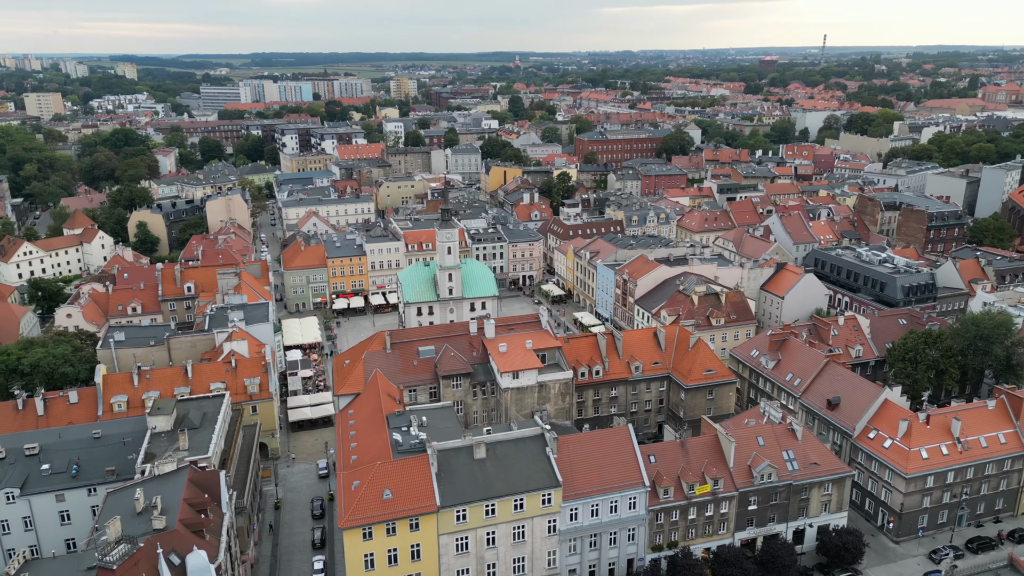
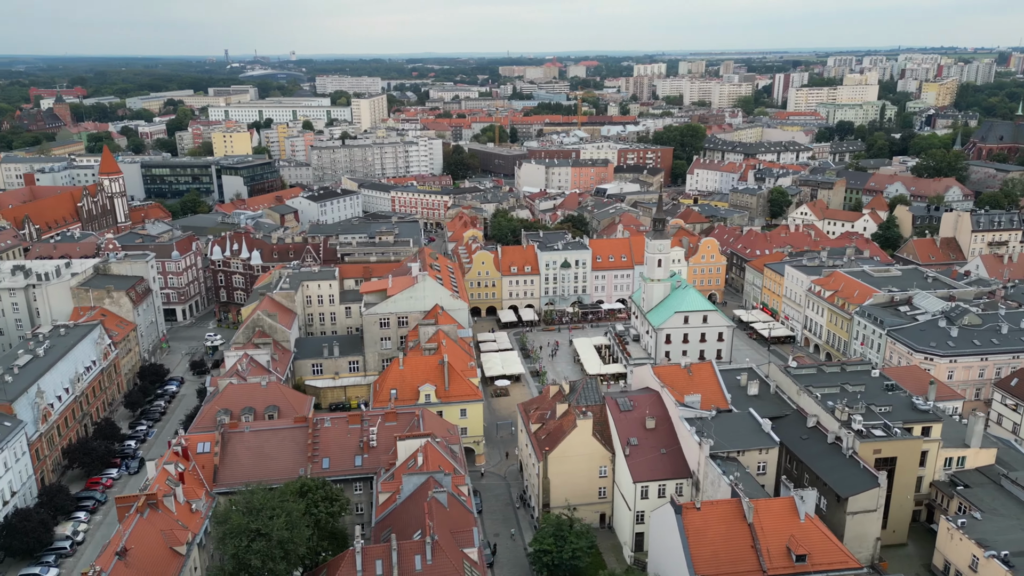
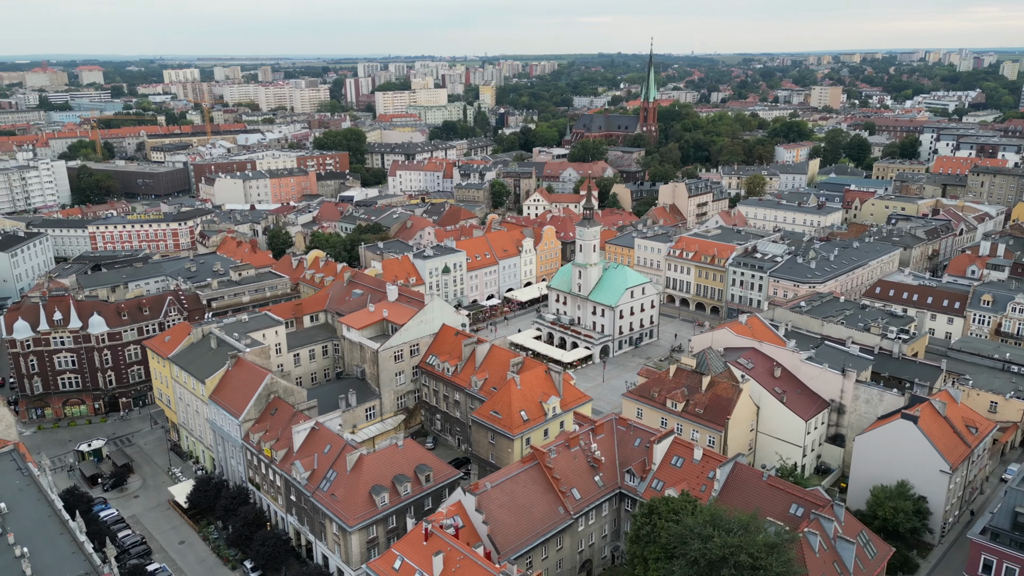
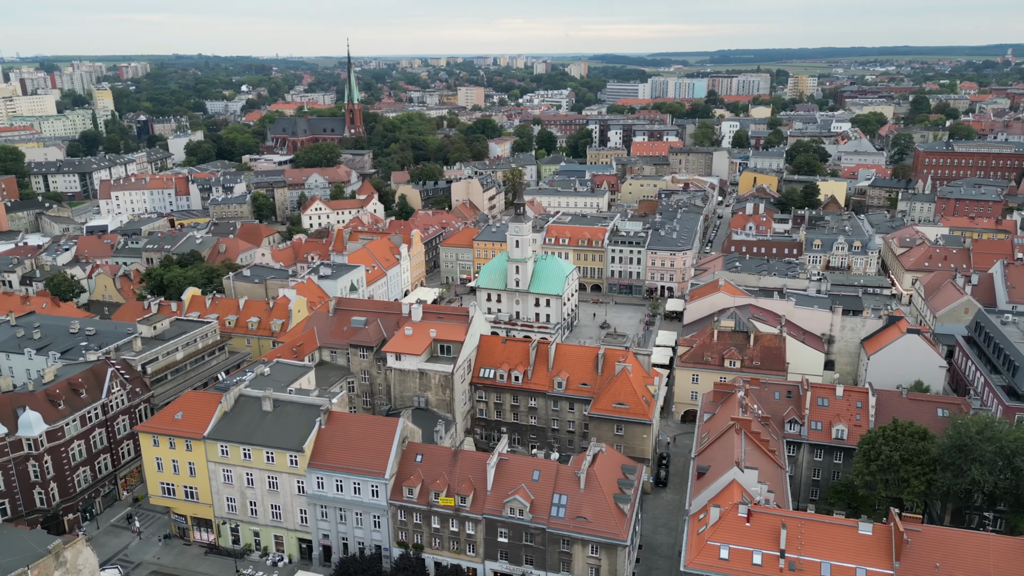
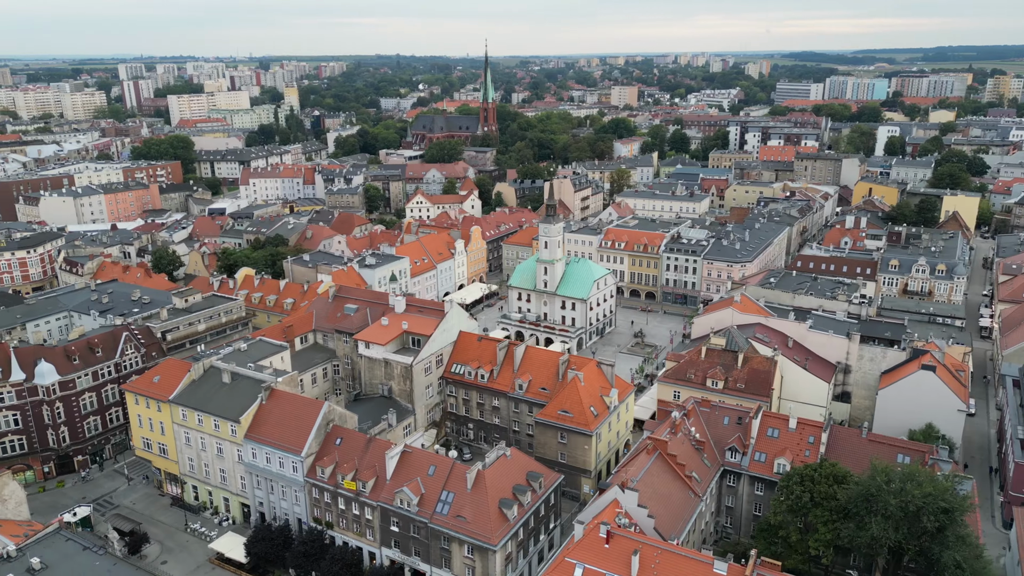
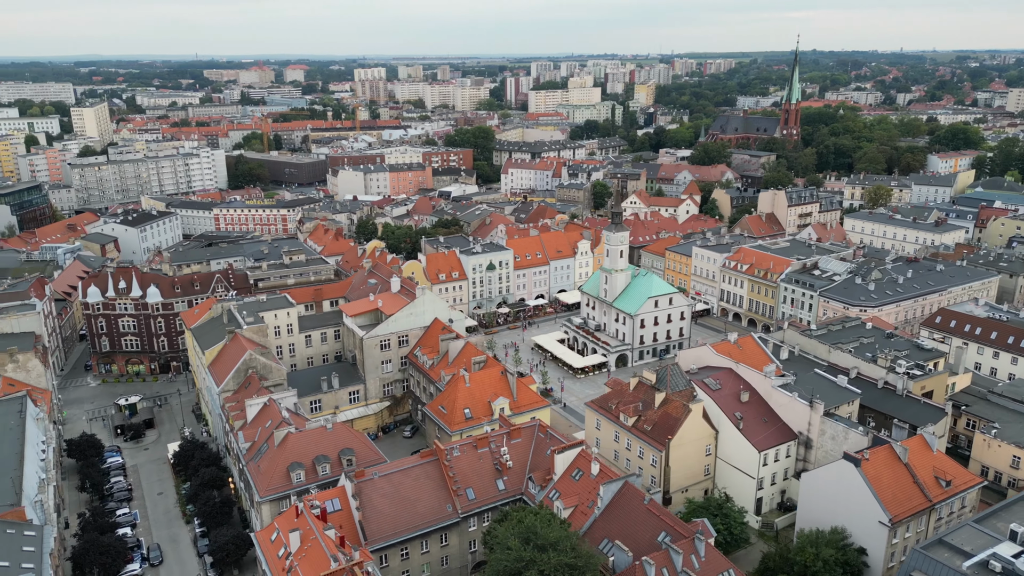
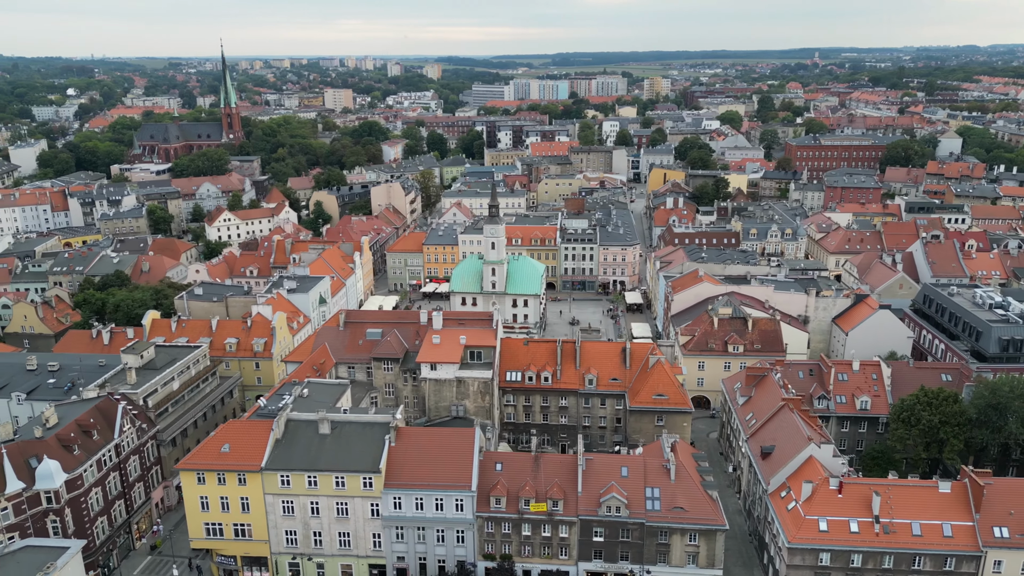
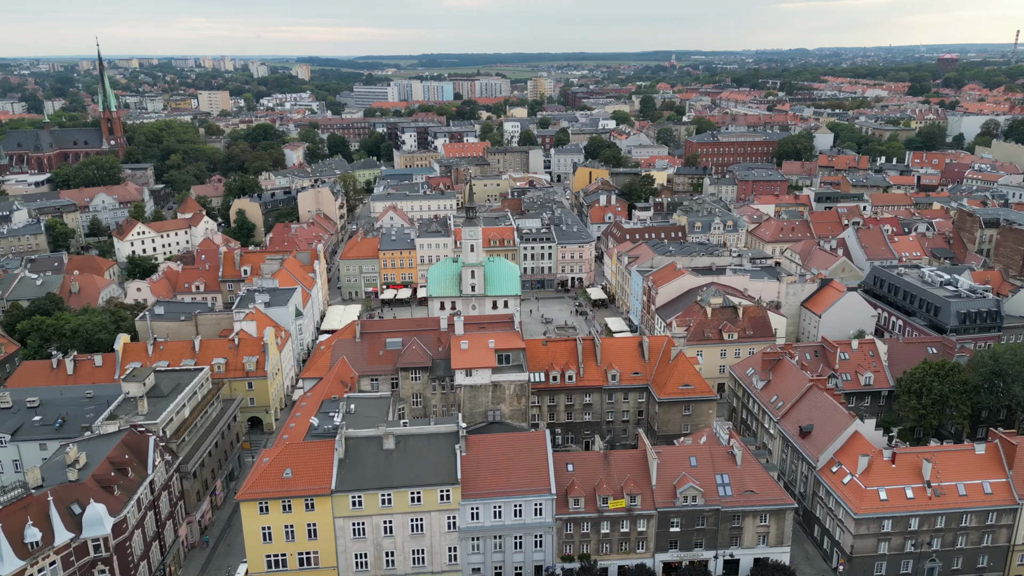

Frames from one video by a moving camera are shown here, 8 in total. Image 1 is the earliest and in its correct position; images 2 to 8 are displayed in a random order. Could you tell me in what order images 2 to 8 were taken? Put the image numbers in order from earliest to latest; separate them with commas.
8, 7, 4, 5, 3, 6, 2
